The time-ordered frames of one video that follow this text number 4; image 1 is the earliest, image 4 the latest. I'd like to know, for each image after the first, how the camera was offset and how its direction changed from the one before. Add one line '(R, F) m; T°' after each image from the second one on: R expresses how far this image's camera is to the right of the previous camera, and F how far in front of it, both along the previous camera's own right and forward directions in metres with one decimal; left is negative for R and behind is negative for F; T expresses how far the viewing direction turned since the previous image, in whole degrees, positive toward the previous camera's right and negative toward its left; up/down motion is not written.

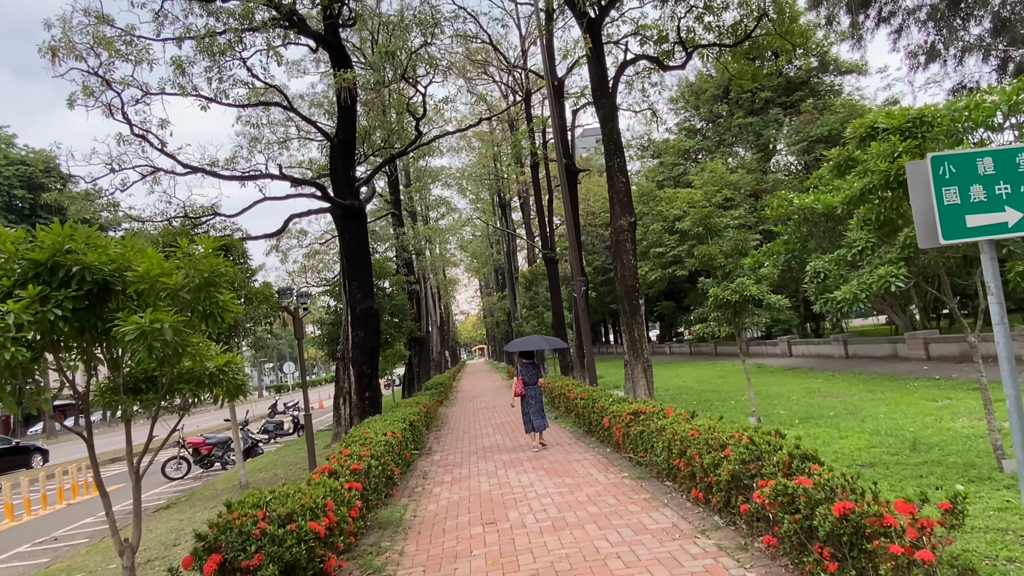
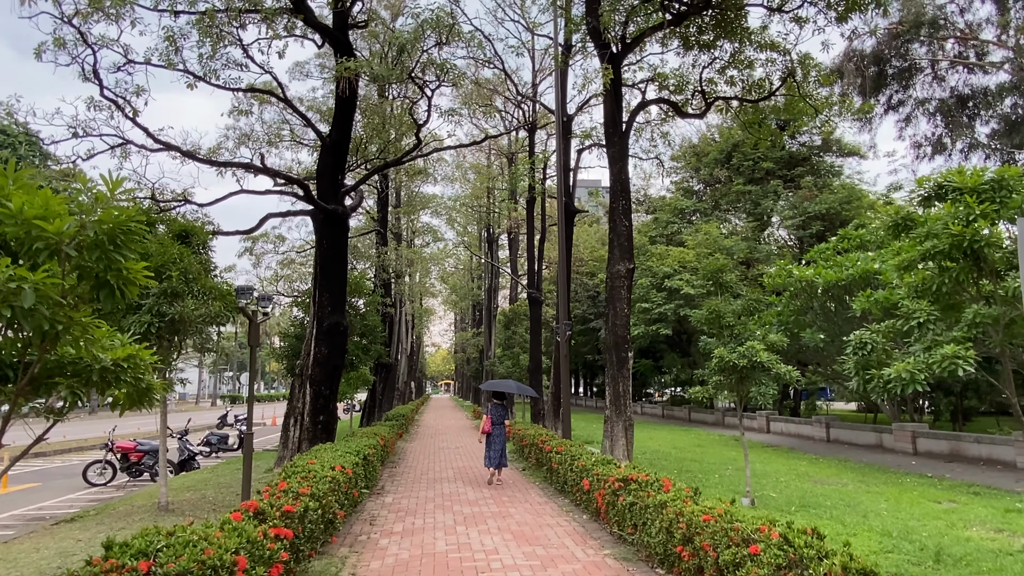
(-0.1, +0.8) m; +2°
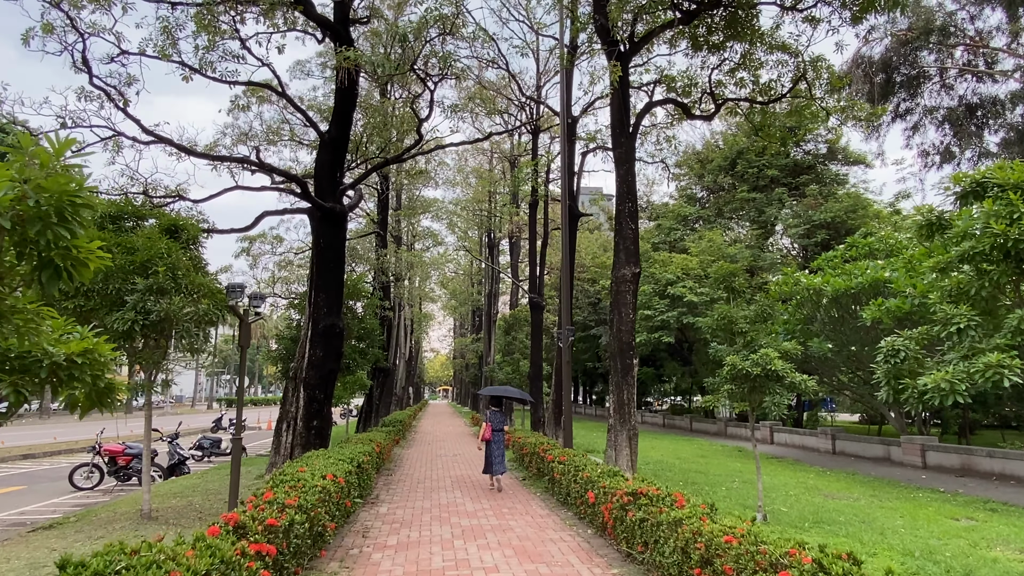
(0.0, +0.3) m; 0°
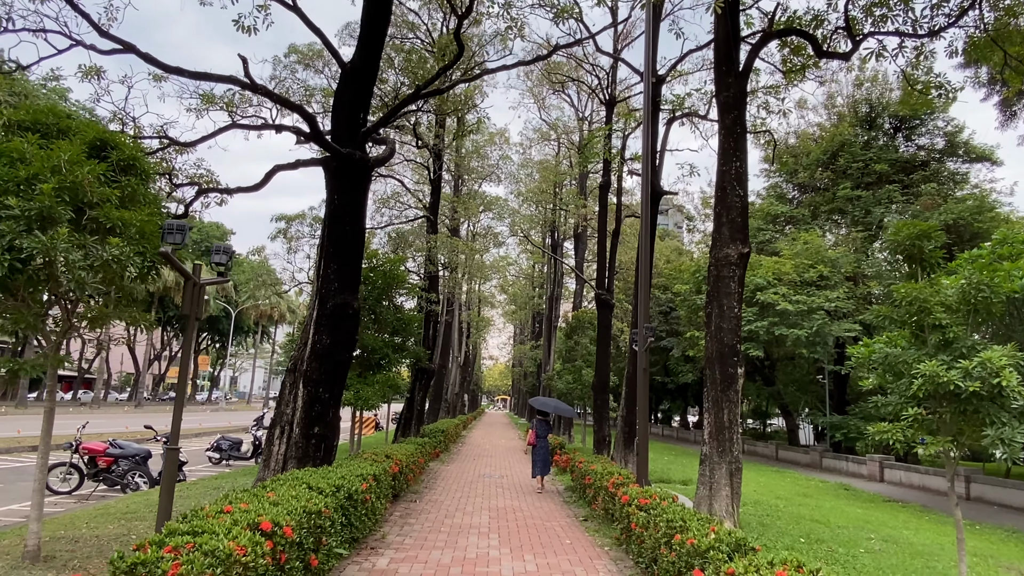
(0.0, +2.2) m; -6°
